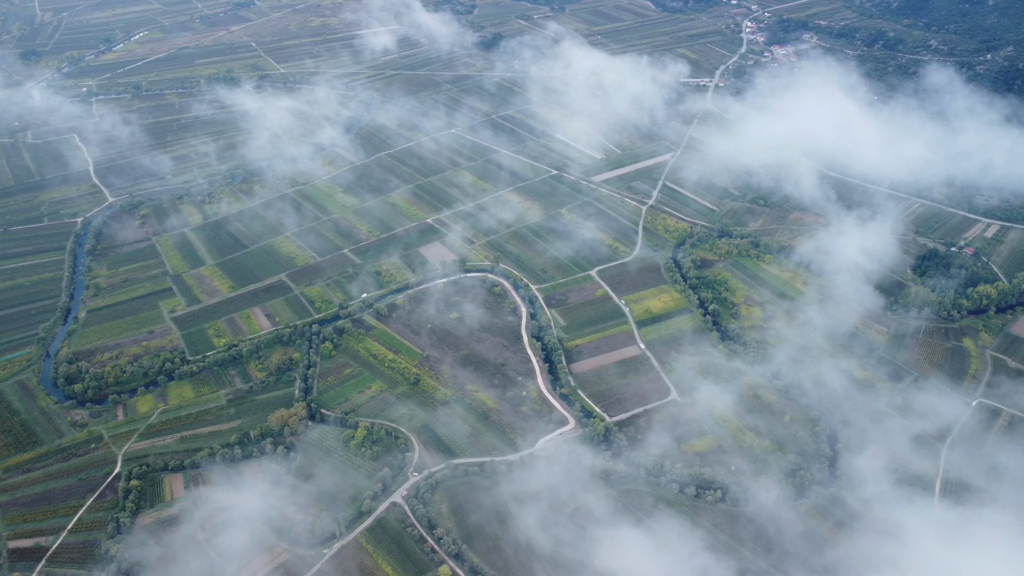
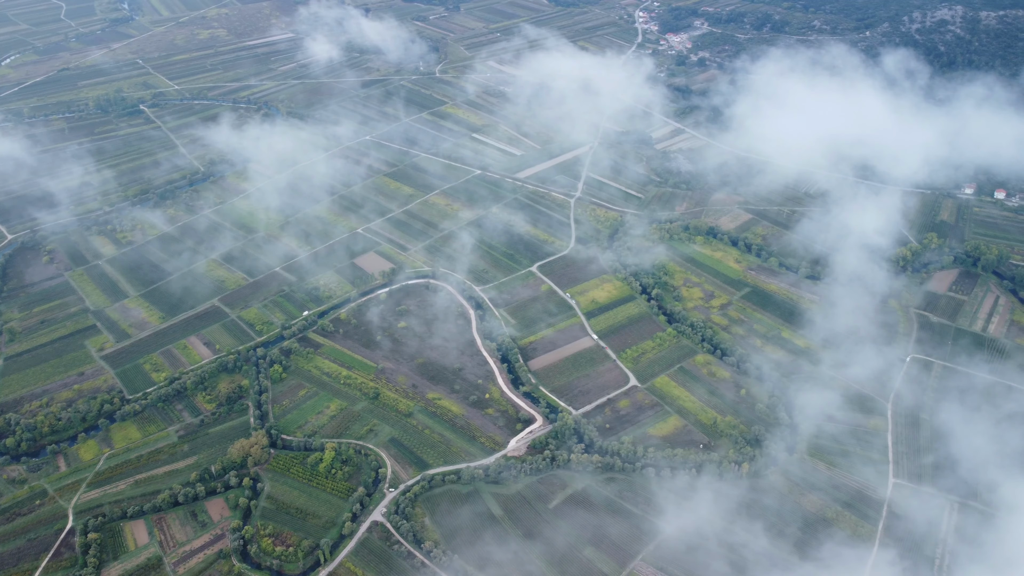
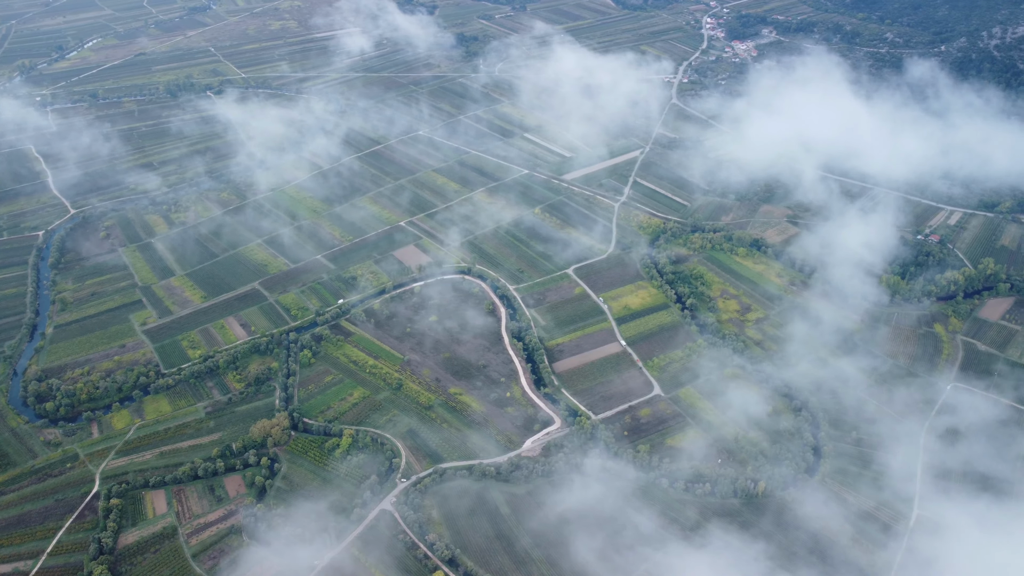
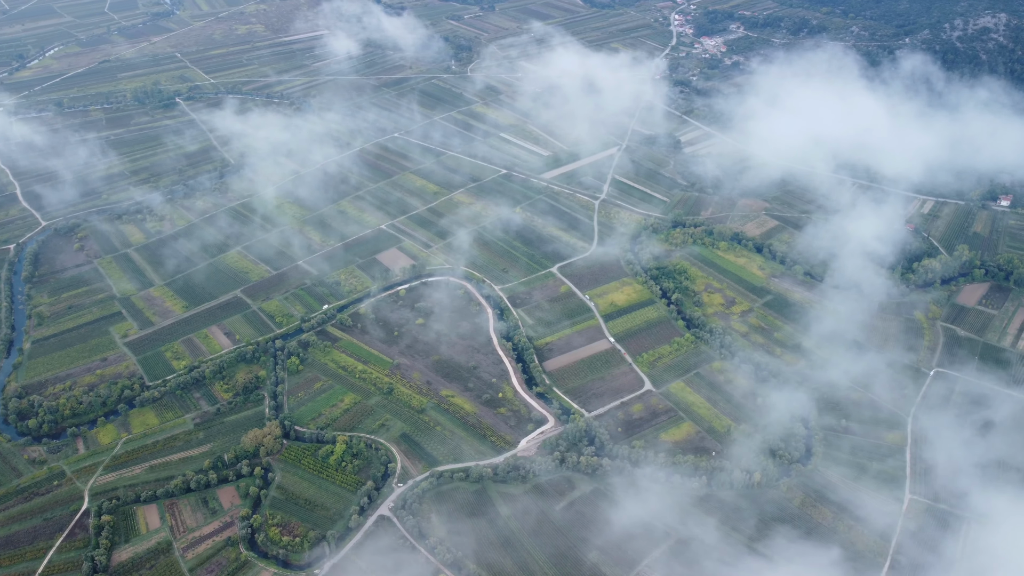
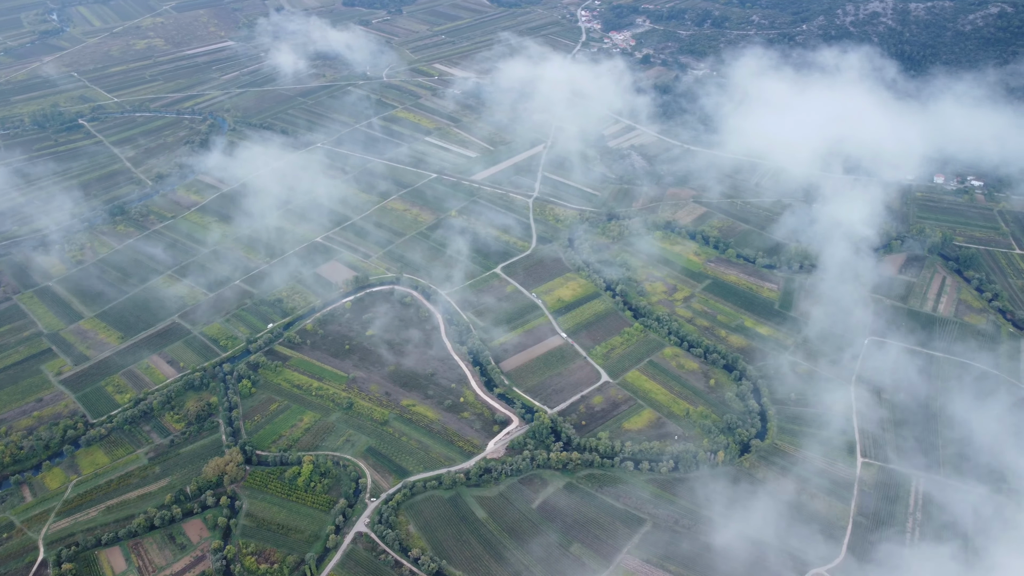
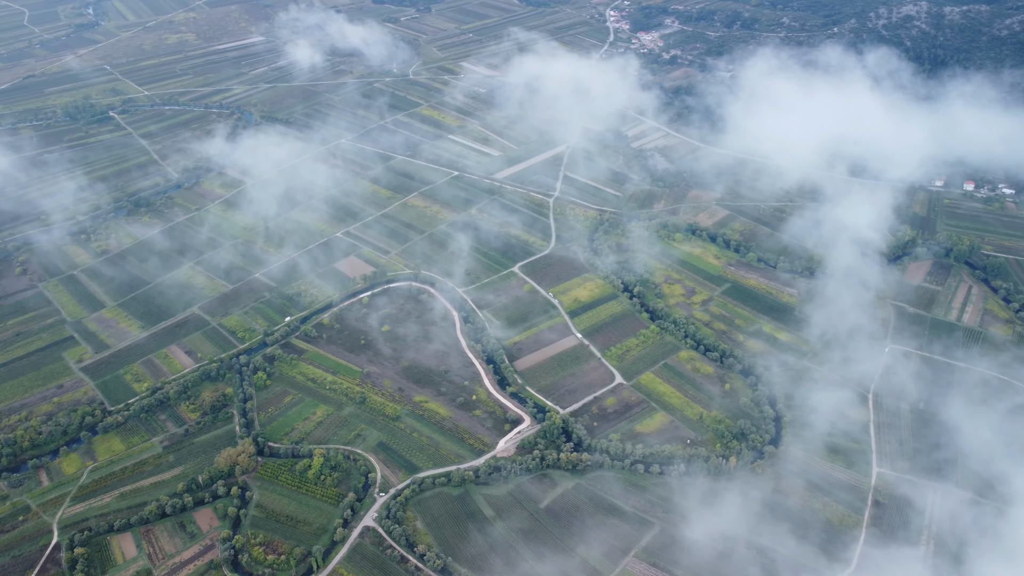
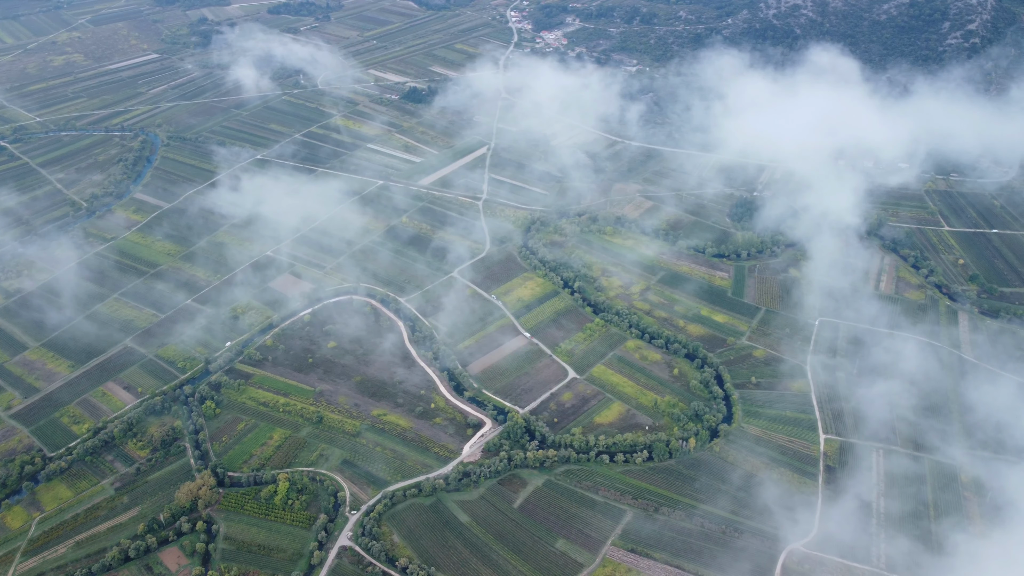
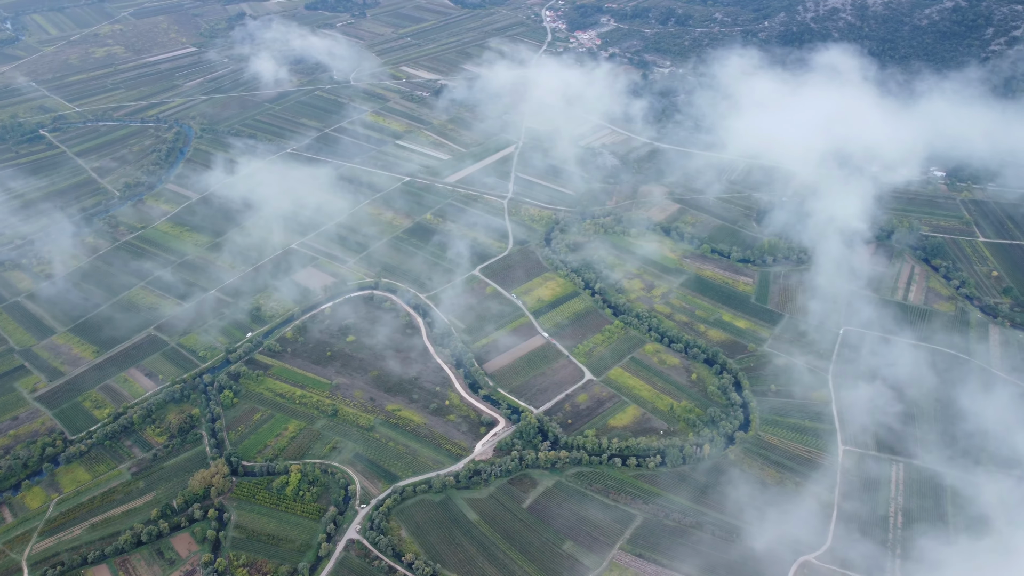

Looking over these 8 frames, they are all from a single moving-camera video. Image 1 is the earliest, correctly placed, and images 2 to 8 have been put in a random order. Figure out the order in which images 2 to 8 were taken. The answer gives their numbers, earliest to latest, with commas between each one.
3, 4, 2, 6, 5, 8, 7
